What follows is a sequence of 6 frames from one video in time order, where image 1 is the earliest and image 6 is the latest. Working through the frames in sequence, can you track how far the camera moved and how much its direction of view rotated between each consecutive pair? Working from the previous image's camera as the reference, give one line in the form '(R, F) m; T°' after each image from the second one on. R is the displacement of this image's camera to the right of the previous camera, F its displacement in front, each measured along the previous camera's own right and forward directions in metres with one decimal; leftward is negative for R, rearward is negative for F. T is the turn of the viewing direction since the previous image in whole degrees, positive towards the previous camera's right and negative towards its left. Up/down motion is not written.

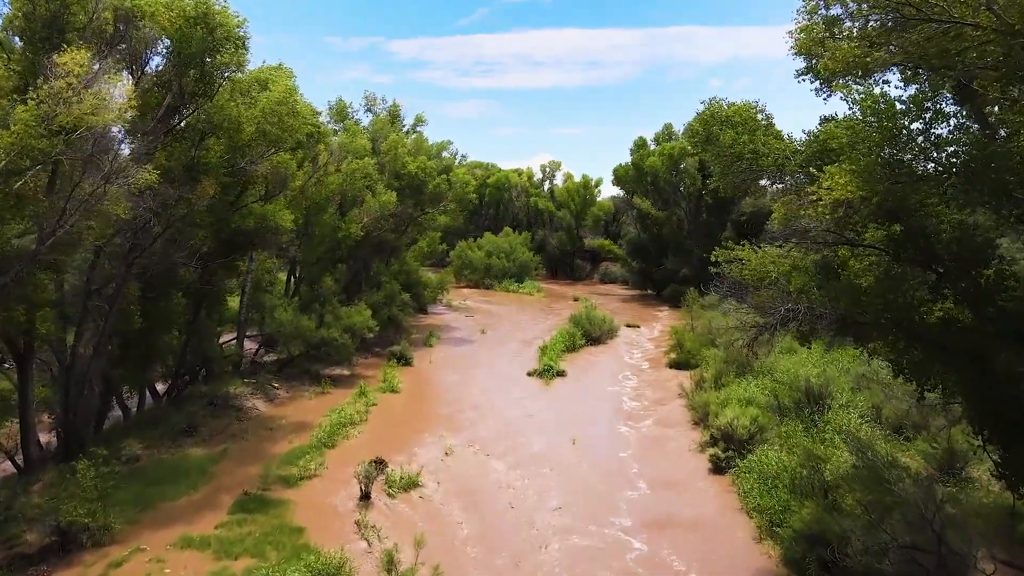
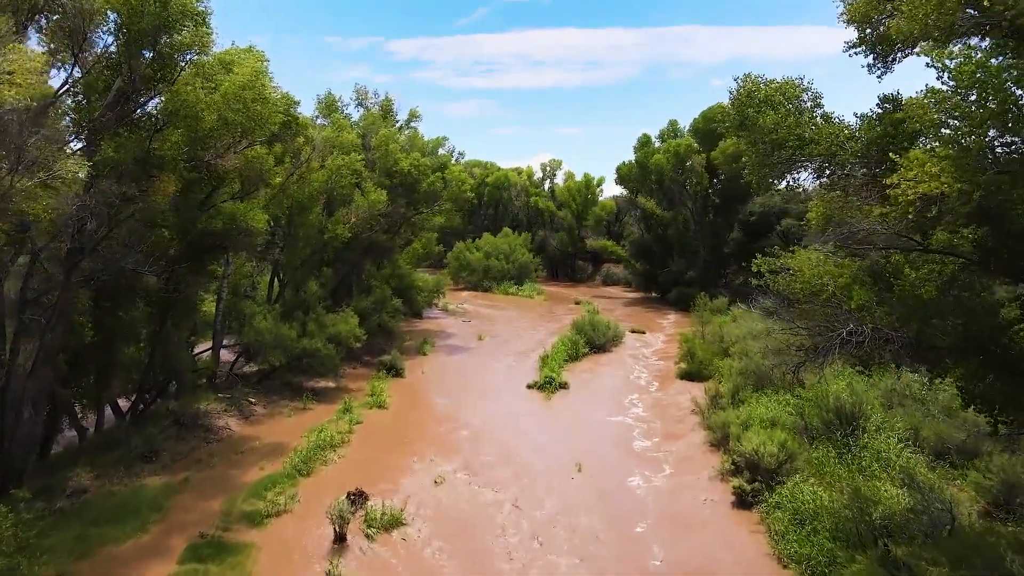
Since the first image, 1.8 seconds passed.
(0.0, +1.2) m; 0°
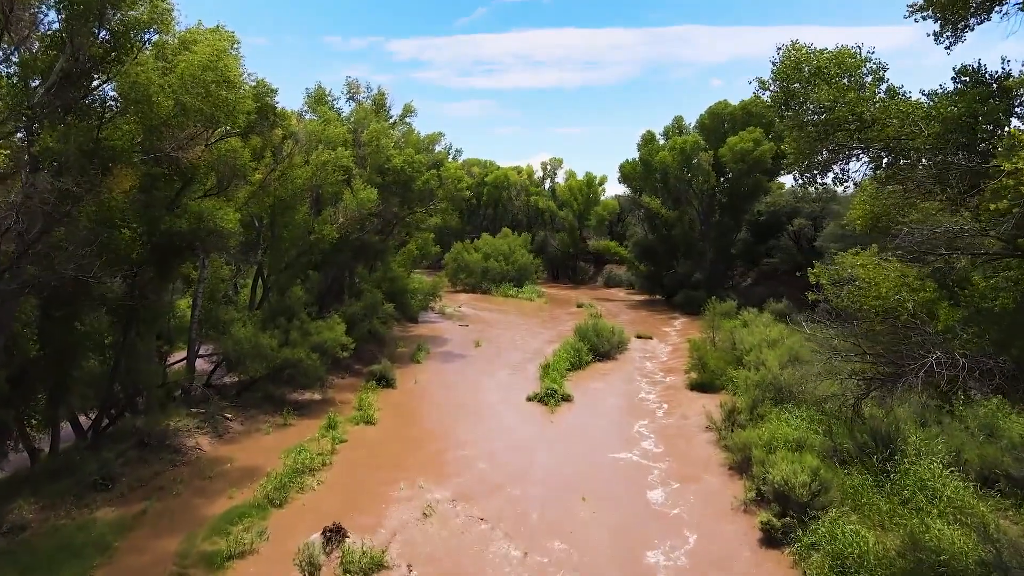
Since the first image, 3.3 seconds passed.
(0.0, +1.1) m; 0°
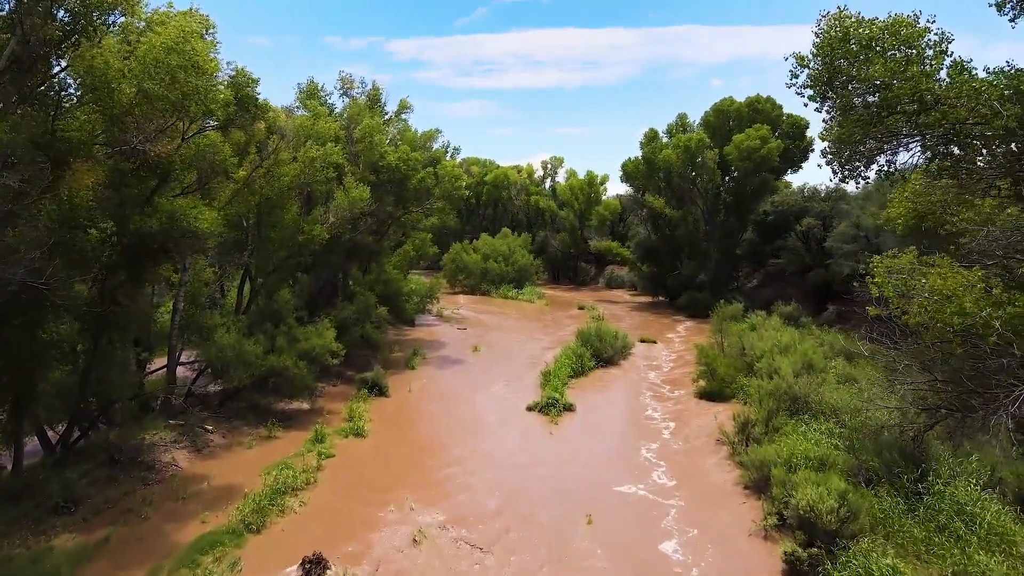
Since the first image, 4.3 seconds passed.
(0.0, +0.8) m; 0°
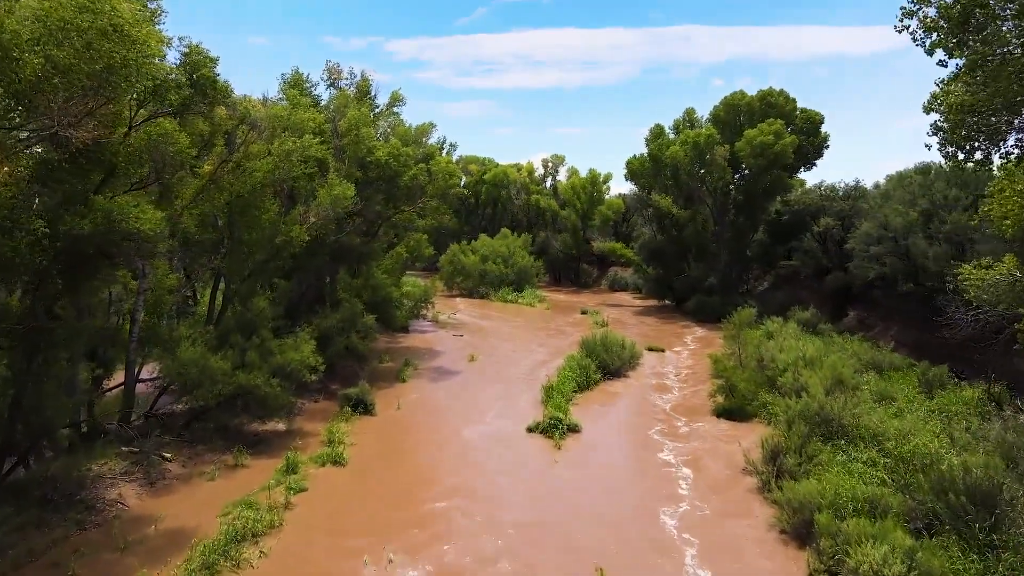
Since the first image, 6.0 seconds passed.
(0.0, +1.4) m; 0°
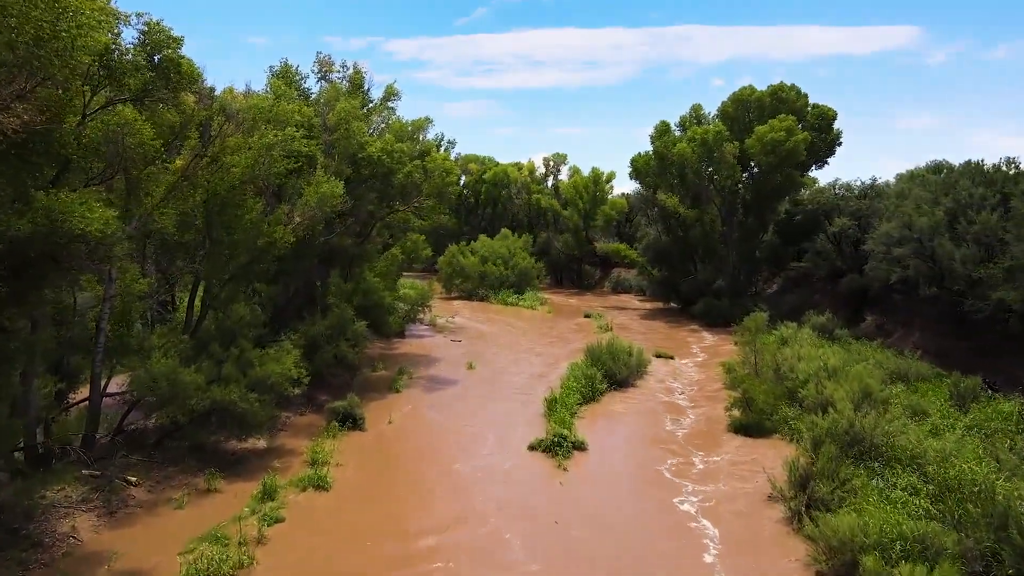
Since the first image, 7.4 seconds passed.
(0.0, +1.0) m; 0°
